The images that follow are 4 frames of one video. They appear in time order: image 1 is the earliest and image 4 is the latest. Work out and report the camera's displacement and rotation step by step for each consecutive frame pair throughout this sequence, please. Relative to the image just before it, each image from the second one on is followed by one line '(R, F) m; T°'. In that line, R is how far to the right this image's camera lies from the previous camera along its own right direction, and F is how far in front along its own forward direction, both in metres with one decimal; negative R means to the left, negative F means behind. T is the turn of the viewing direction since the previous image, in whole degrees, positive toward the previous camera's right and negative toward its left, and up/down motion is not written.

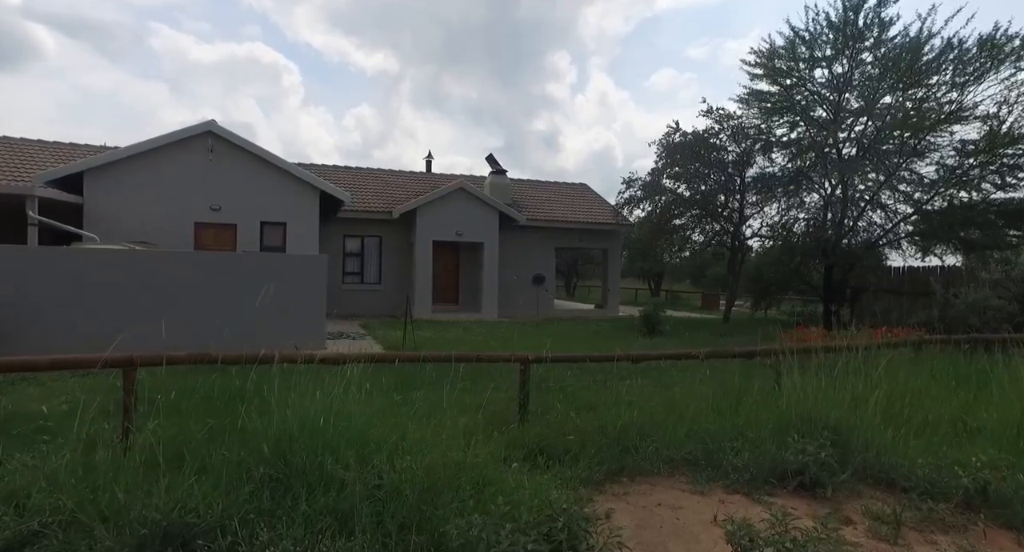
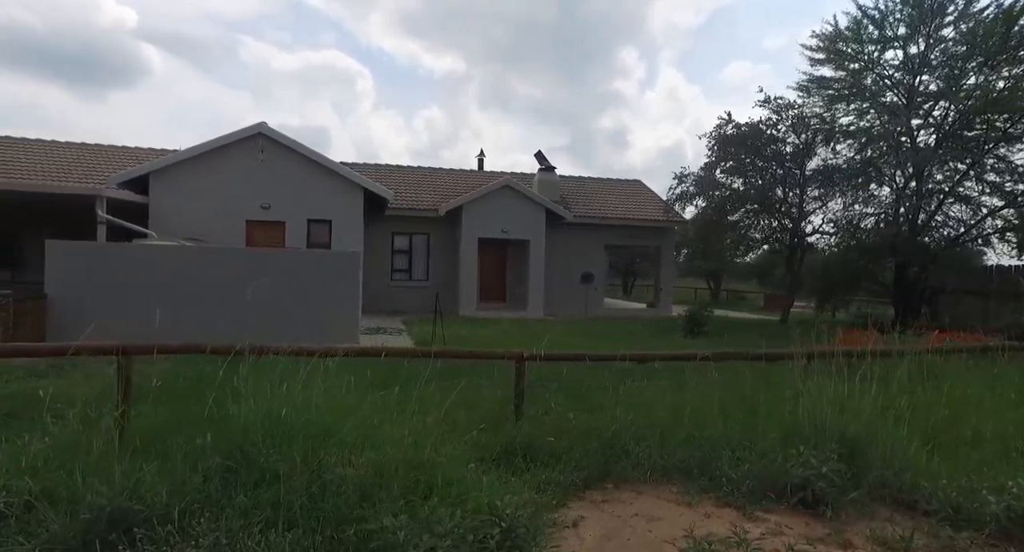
(+0.6, +0.2) m; -7°
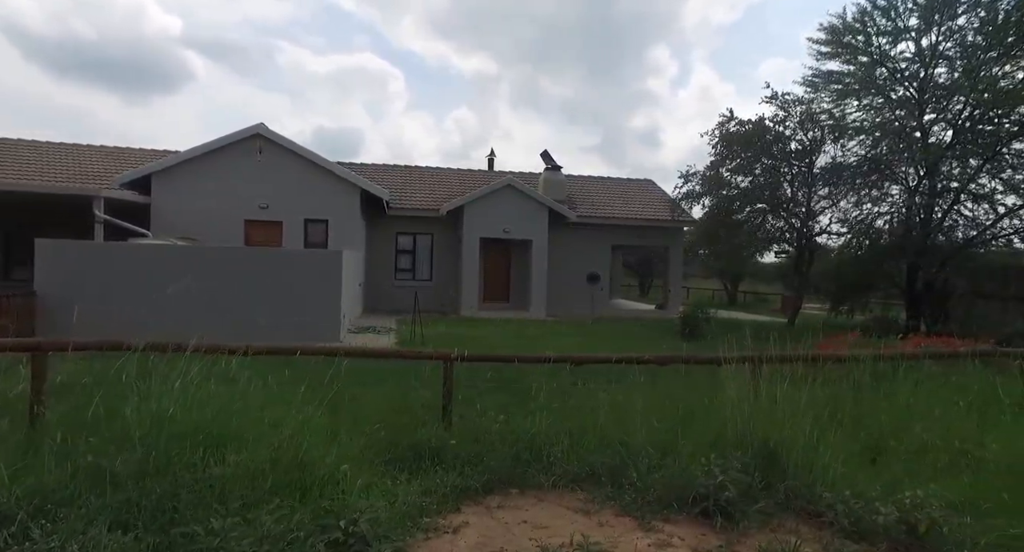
(+0.8, +0.1) m; -3°
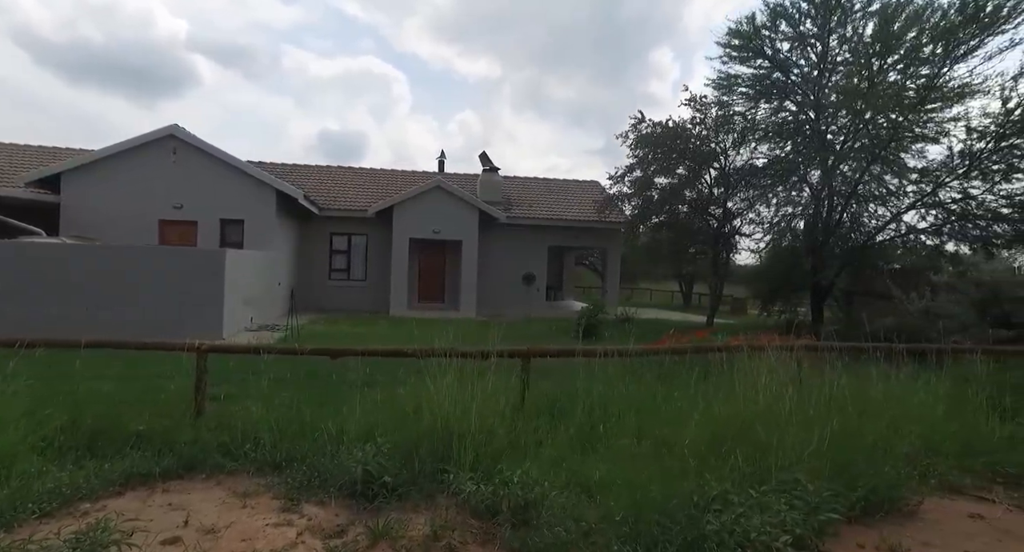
(+2.1, -0.1) m; 0°
